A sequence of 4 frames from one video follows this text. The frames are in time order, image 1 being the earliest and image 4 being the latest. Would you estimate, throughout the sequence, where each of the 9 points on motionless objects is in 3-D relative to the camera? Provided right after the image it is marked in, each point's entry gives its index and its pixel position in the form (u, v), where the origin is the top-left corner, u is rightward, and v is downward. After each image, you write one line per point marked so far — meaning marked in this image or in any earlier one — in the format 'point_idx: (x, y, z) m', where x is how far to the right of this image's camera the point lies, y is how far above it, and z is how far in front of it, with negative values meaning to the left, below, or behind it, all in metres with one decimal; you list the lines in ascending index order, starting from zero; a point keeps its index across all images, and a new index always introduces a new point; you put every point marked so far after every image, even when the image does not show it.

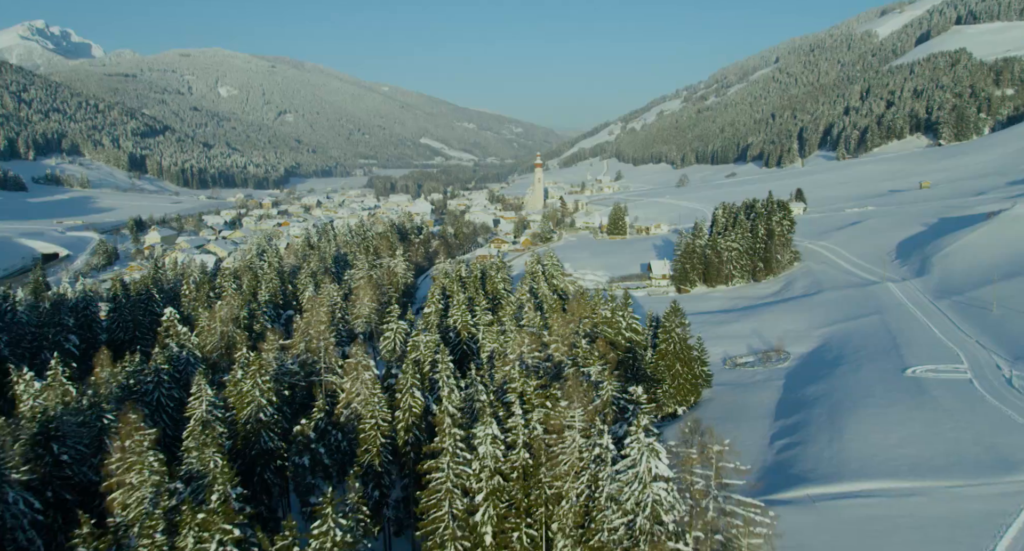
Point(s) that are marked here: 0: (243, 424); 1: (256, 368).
0: (-8.2, -4.5, +19.3) m
1: (-7.9, -2.8, +19.6) m
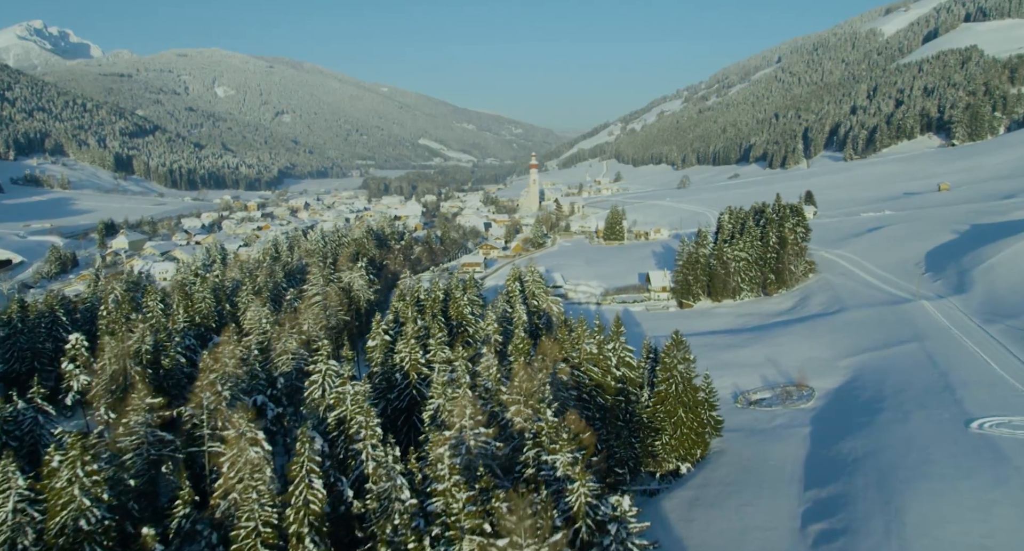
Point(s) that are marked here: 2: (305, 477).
0: (-9.5, -5.4, +13.5) m
1: (-9.3, -3.8, +13.8) m
2: (-4.7, -4.6, +14.7) m
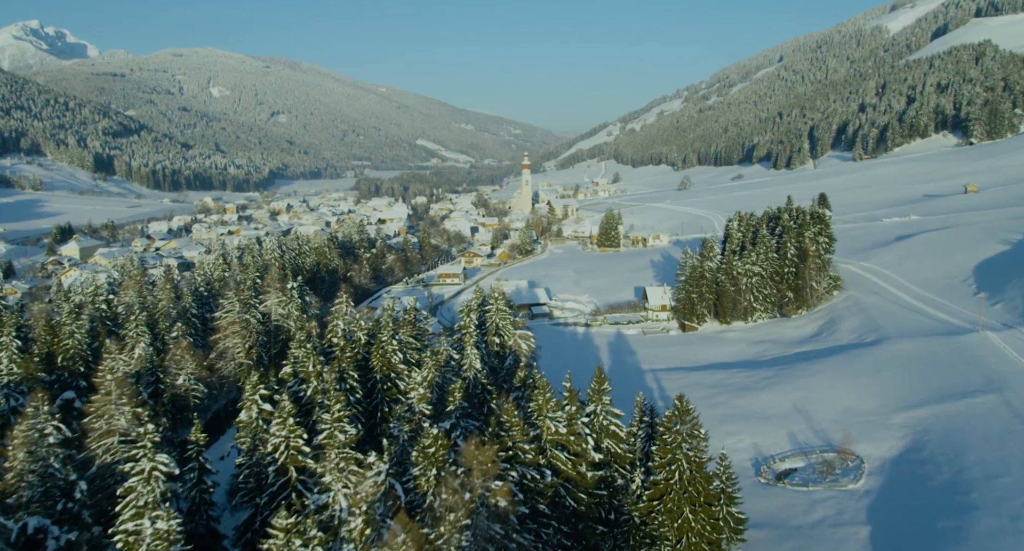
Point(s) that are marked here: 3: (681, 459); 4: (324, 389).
0: (-11.3, -6.6, +6.0) m
1: (-11.1, -4.9, +6.3) m
2: (-6.5, -5.7, +7.2) m
3: (+4.6, -5.0, +17.2) m
4: (-5.3, -3.3, +18.6) m
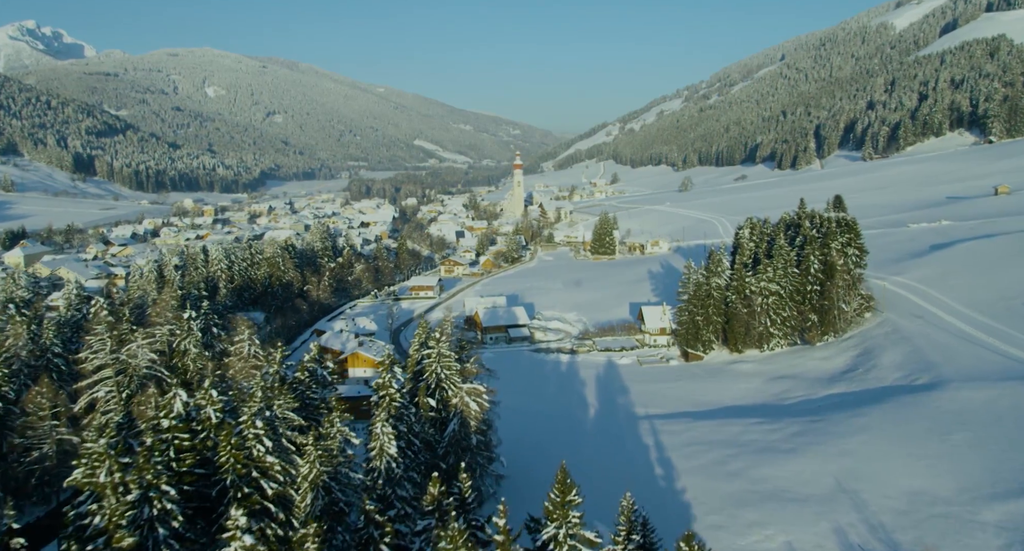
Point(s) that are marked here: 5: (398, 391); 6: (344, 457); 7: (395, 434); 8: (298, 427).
0: (-13.0, -7.6, -1.0) m
1: (-12.7, -6.0, -0.7) m
2: (-8.2, -6.8, +0.1) m
3: (+2.9, -6.0, +10.1) m
4: (-7.0, -4.4, +11.5) m
5: (-3.2, -3.2, +18.0) m
6: (-3.9, -4.1, +15.0) m
7: (-2.9, -4.0, +16.6) m
8: (-5.1, -3.7, +15.9) m
